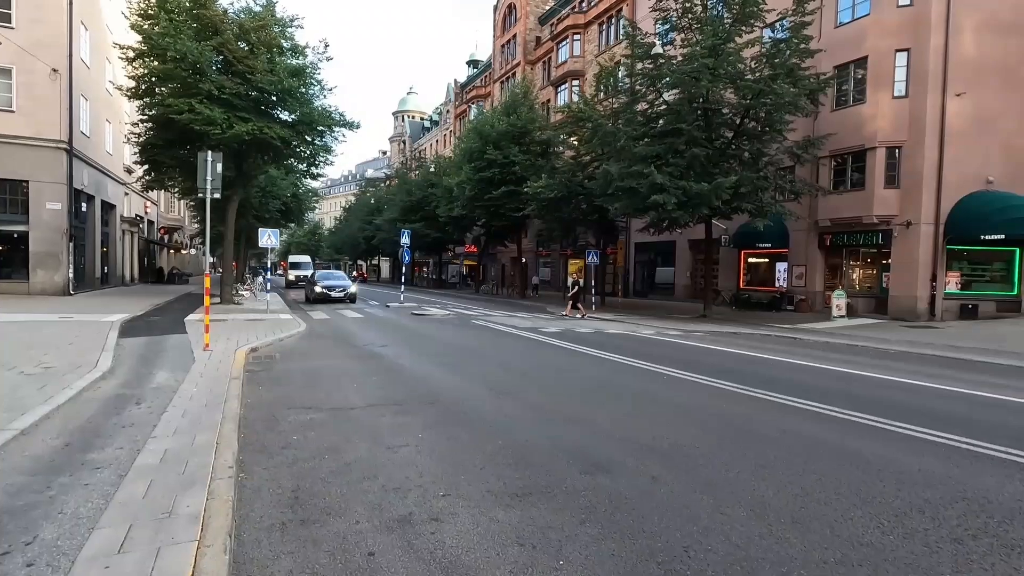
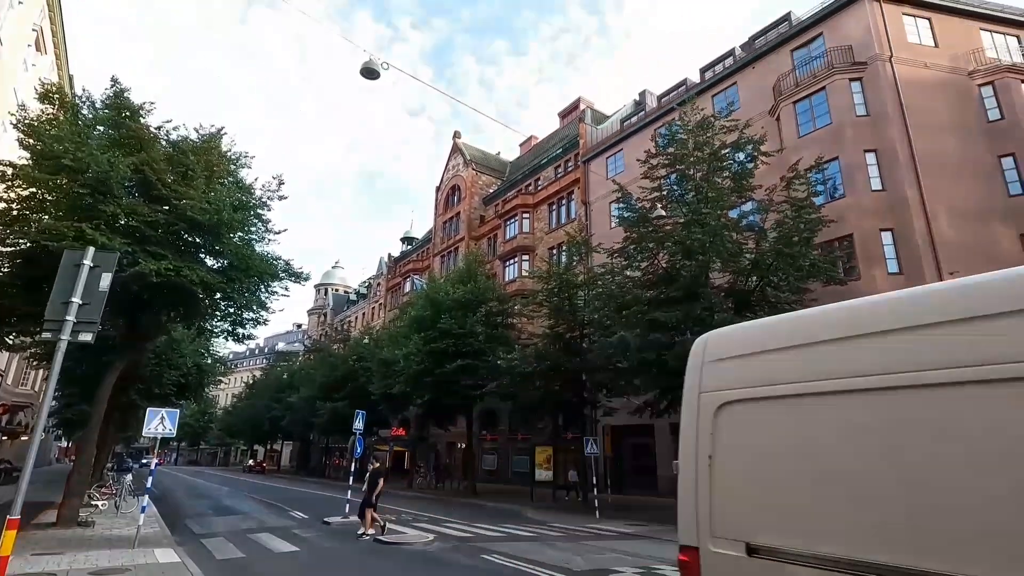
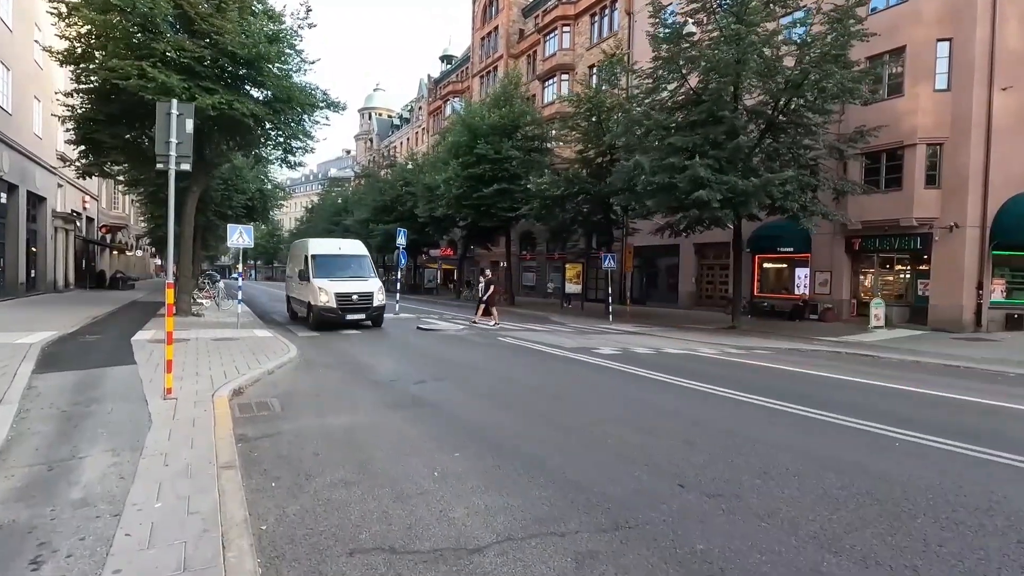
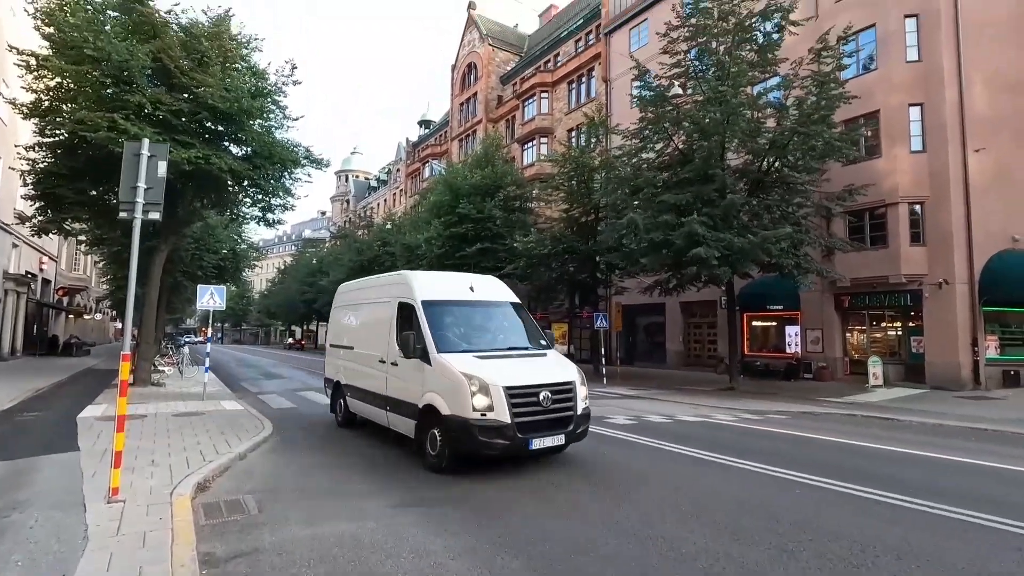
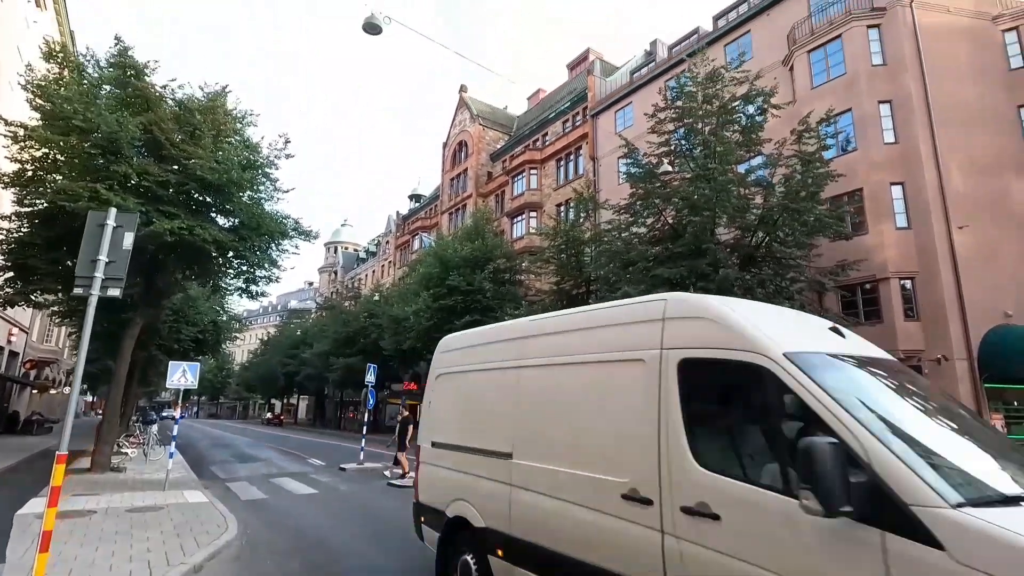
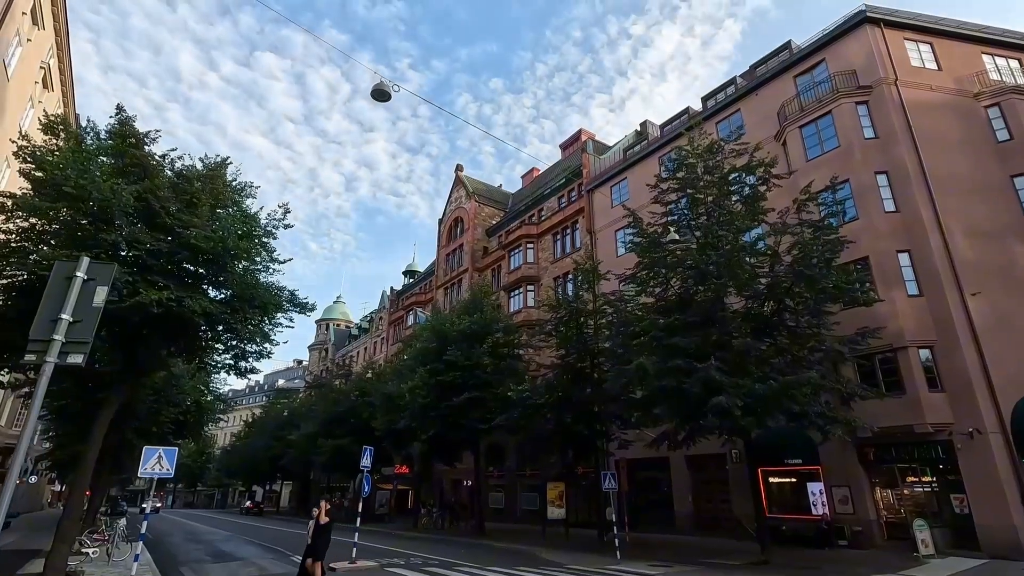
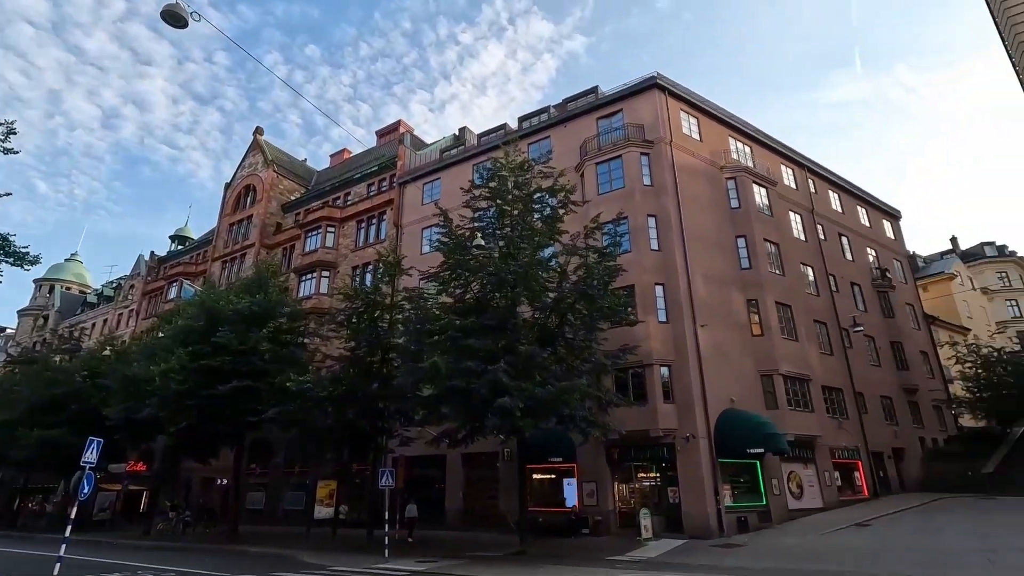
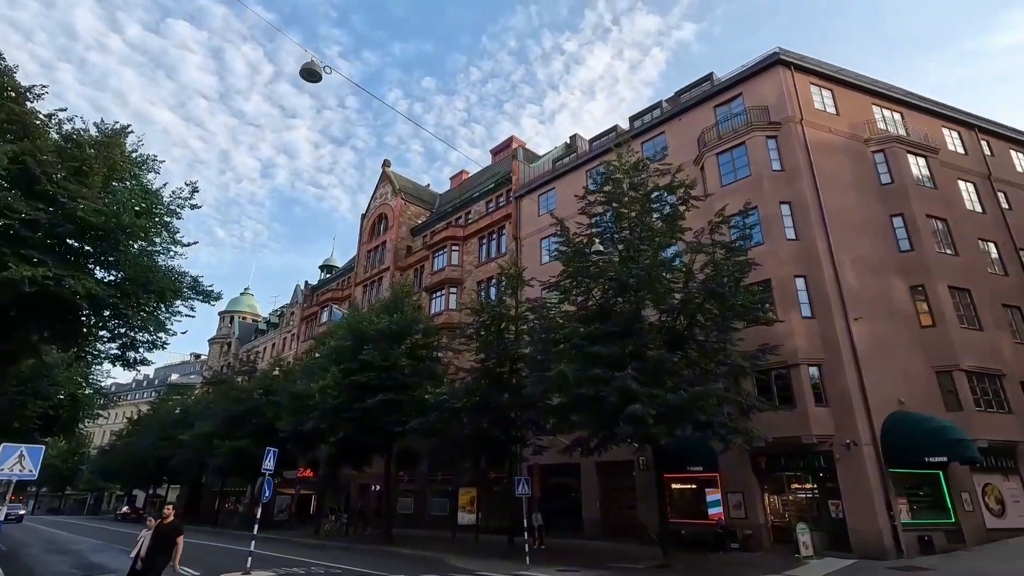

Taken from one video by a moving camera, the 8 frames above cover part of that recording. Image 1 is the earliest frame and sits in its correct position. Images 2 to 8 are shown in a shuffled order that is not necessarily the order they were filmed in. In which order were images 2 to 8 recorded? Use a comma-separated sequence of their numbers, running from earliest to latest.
3, 4, 5, 2, 6, 8, 7
